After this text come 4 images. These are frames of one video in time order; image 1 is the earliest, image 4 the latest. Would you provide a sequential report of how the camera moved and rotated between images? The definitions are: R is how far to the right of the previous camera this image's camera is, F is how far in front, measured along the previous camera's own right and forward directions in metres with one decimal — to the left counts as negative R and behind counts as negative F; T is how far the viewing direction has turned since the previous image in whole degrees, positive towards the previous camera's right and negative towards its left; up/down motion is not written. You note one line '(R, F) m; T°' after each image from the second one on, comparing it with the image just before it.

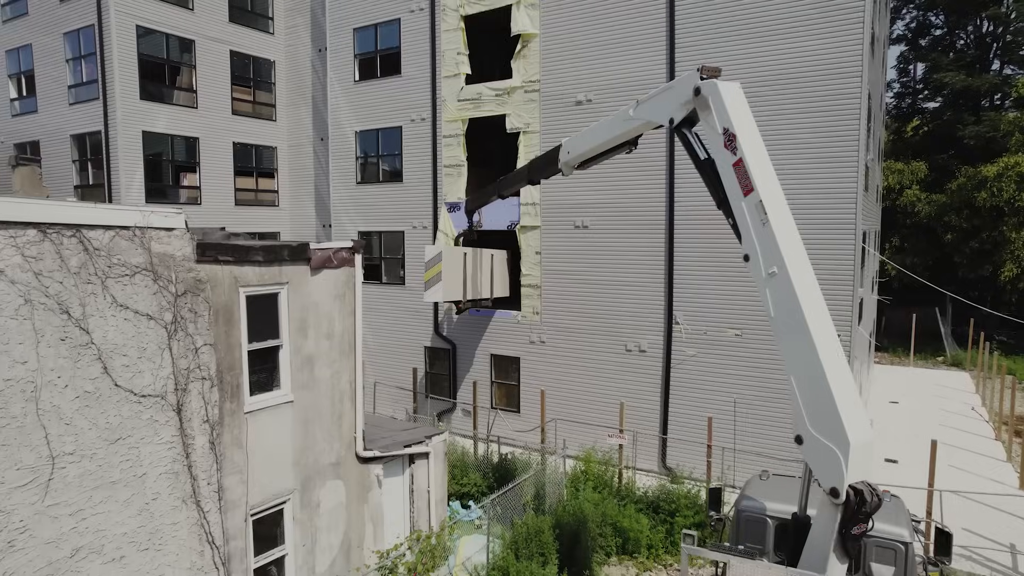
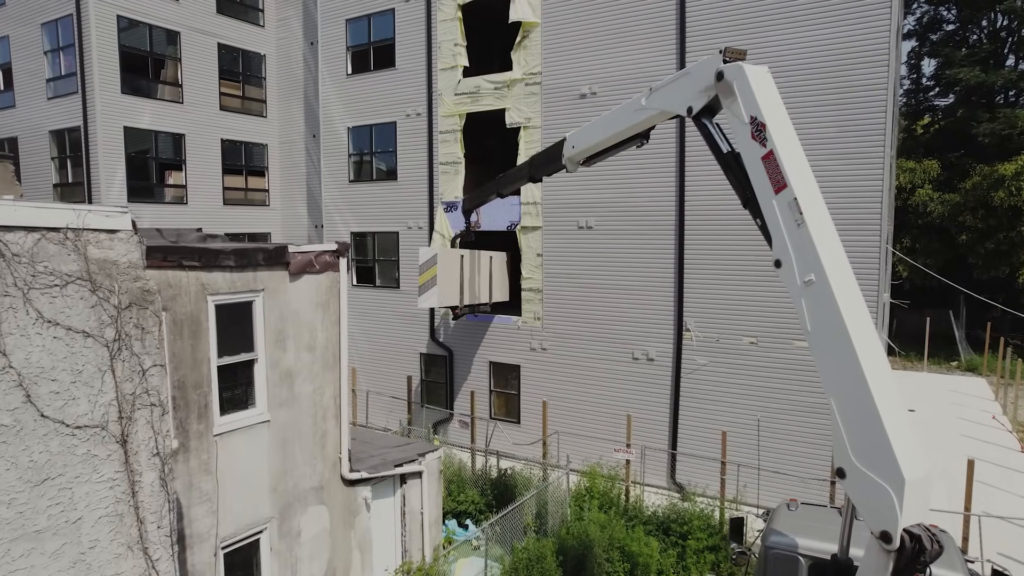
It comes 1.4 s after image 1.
(0.0, +0.8) m; 0°
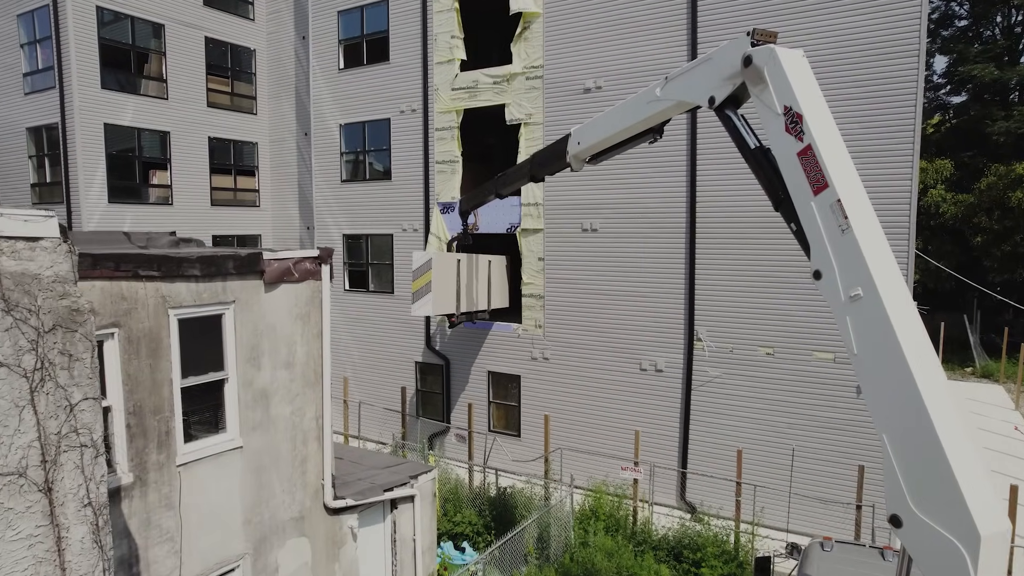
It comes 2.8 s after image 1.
(0.0, +0.8) m; 0°
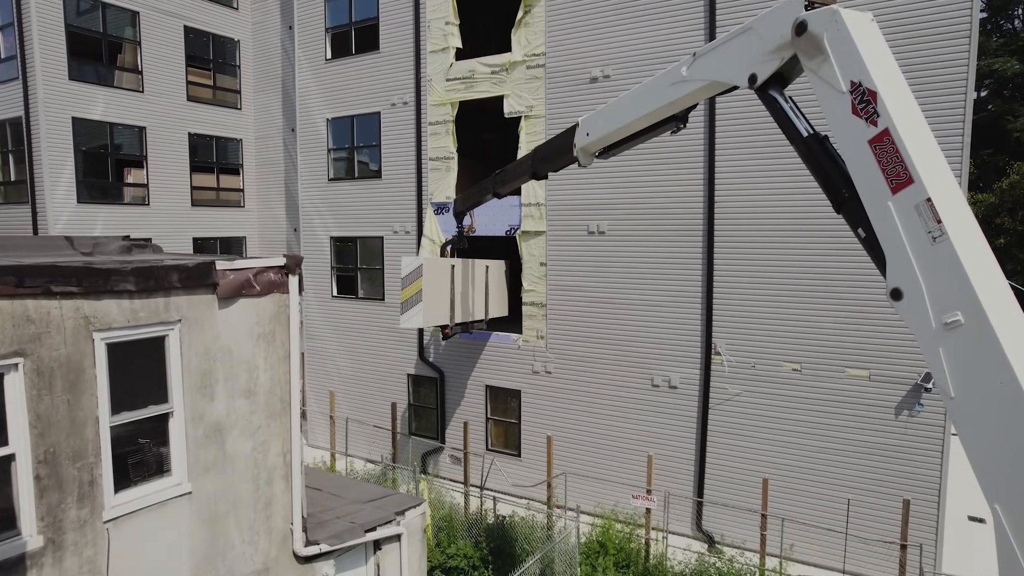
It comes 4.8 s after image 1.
(0.0, +1.1) m; 0°
